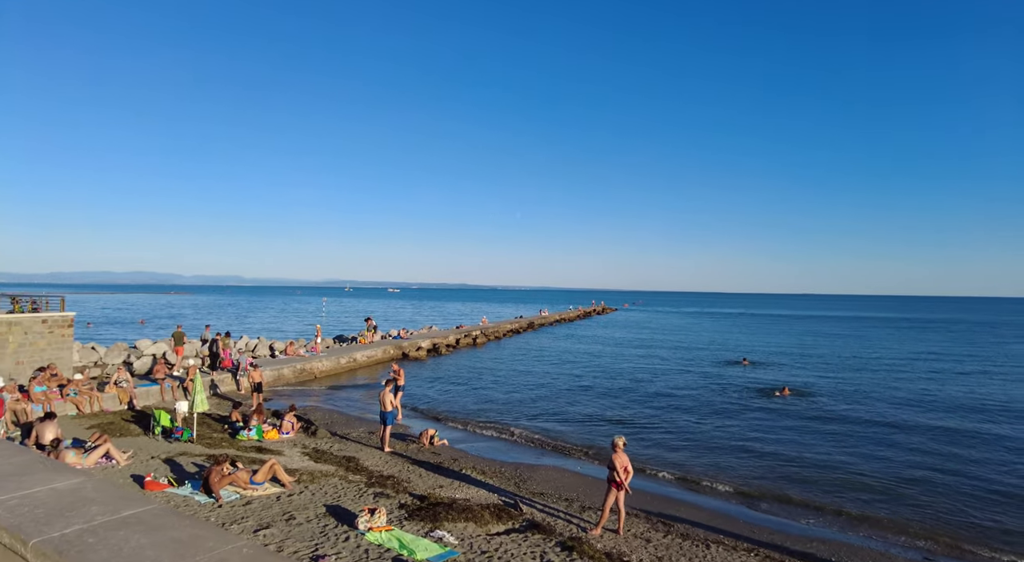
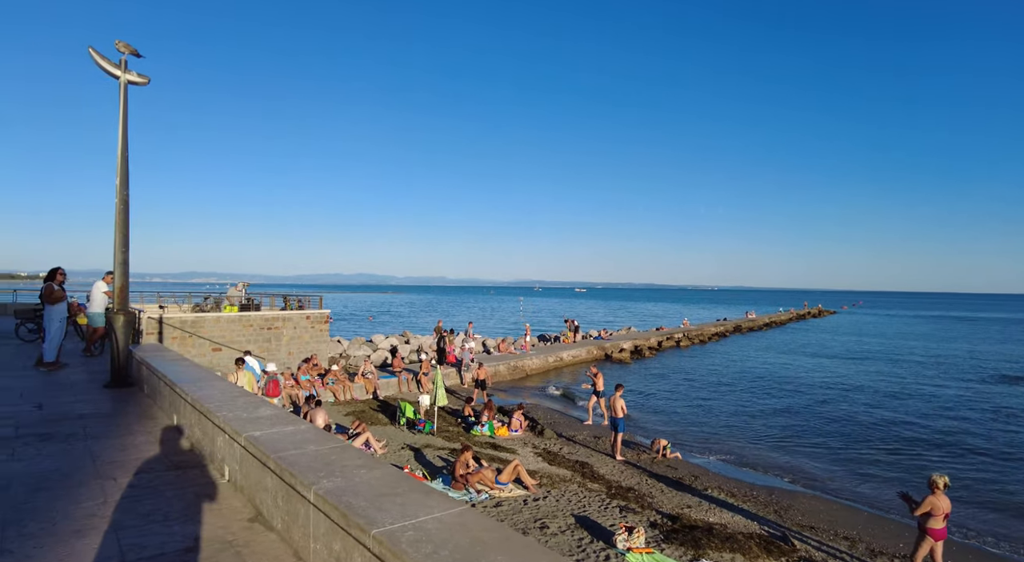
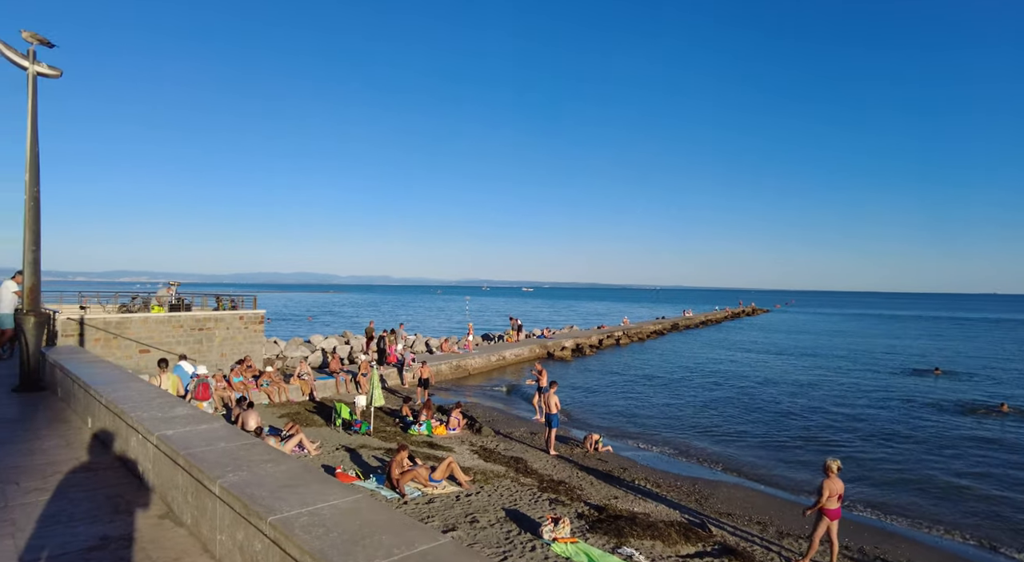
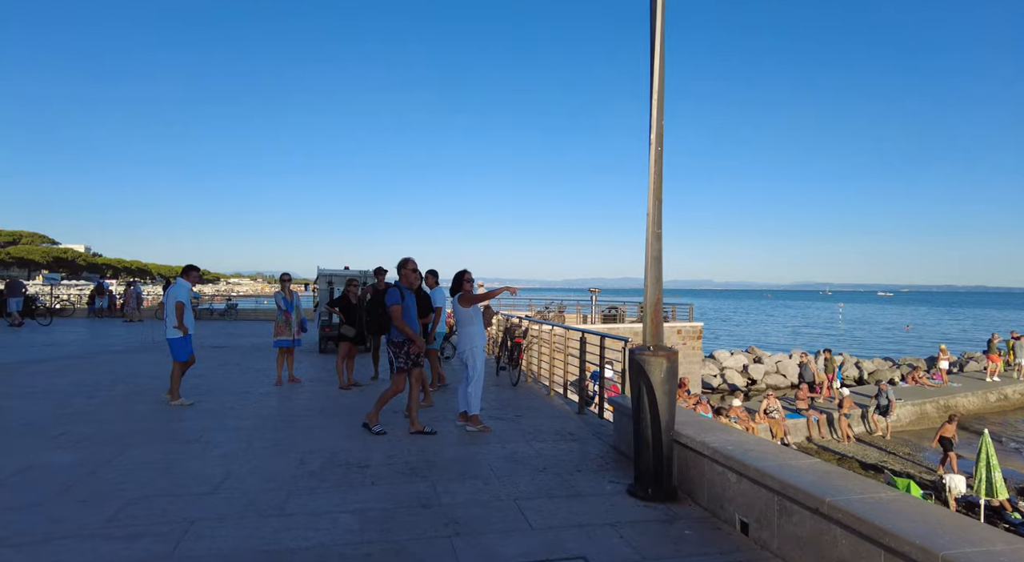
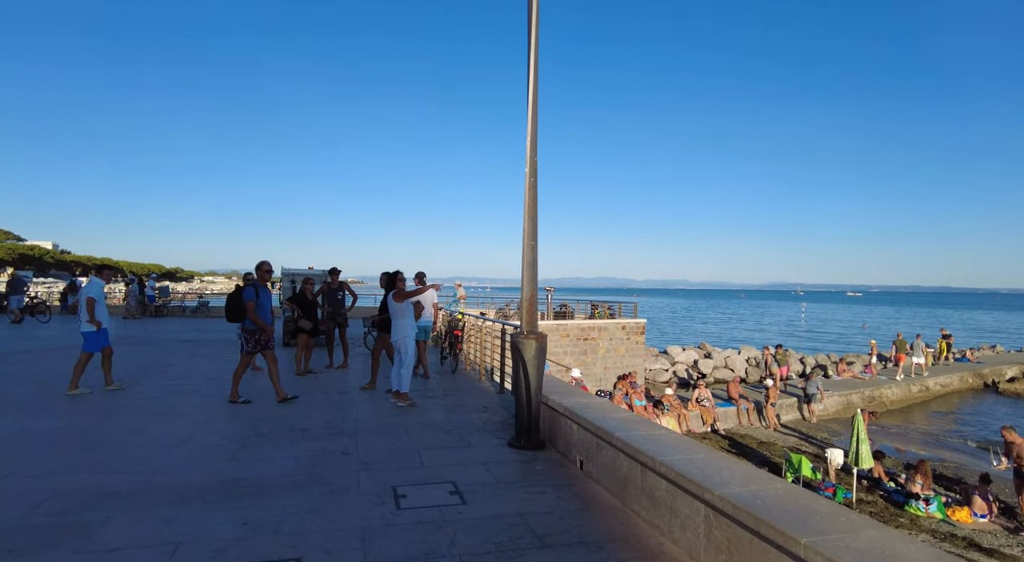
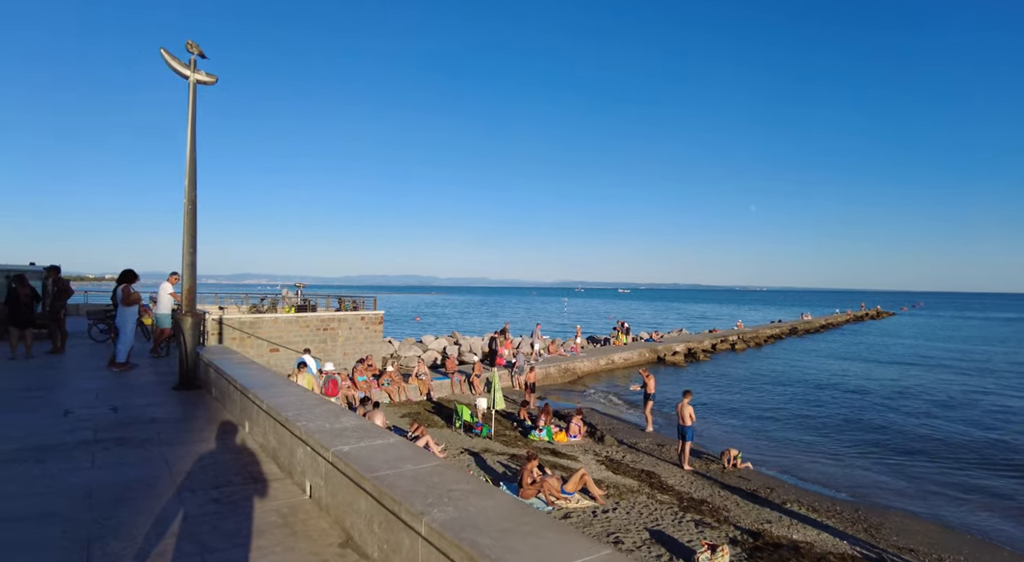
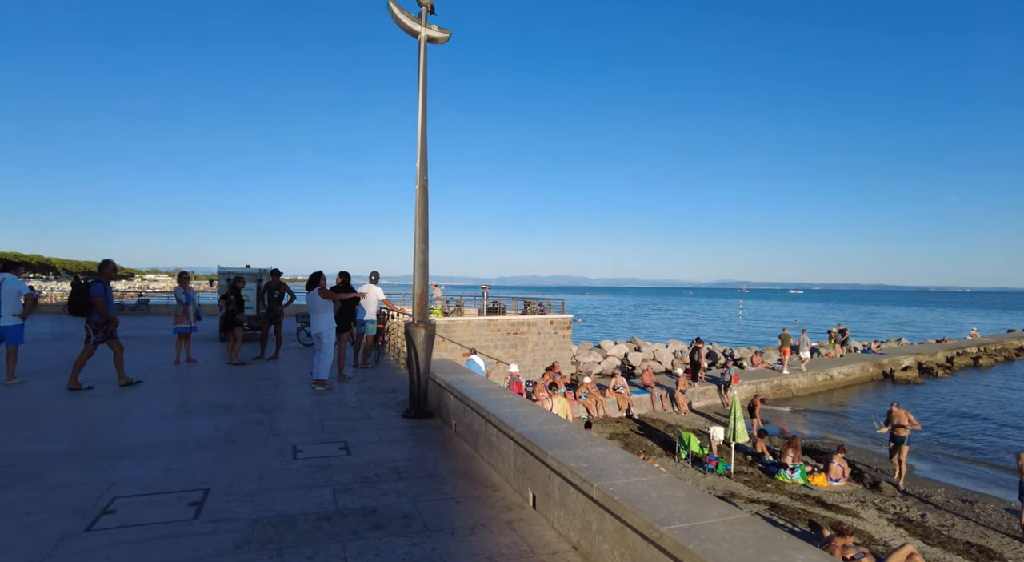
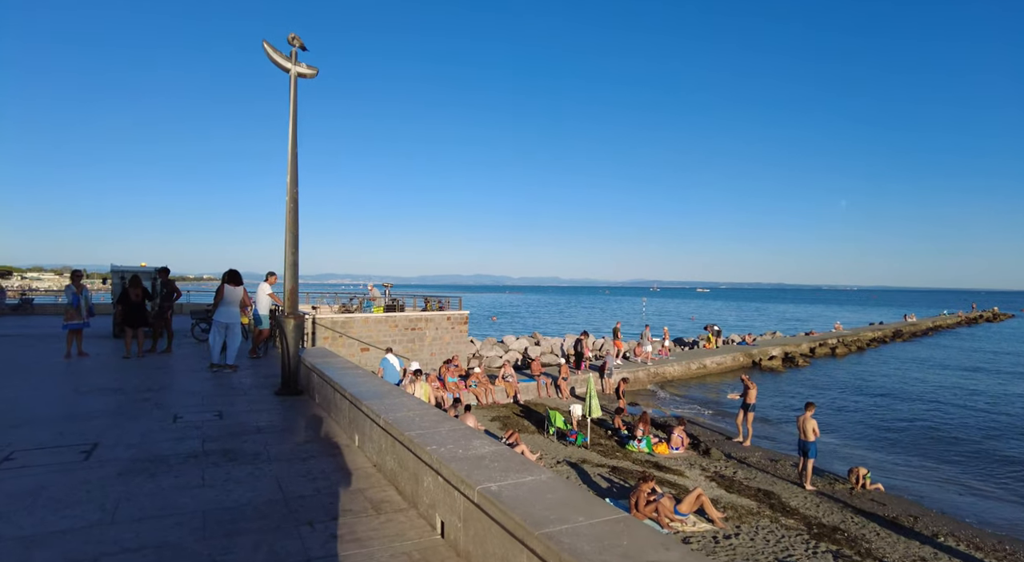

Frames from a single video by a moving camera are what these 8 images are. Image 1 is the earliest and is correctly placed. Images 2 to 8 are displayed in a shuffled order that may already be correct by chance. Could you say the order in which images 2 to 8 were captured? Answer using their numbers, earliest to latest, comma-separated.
3, 2, 6, 8, 7, 5, 4
